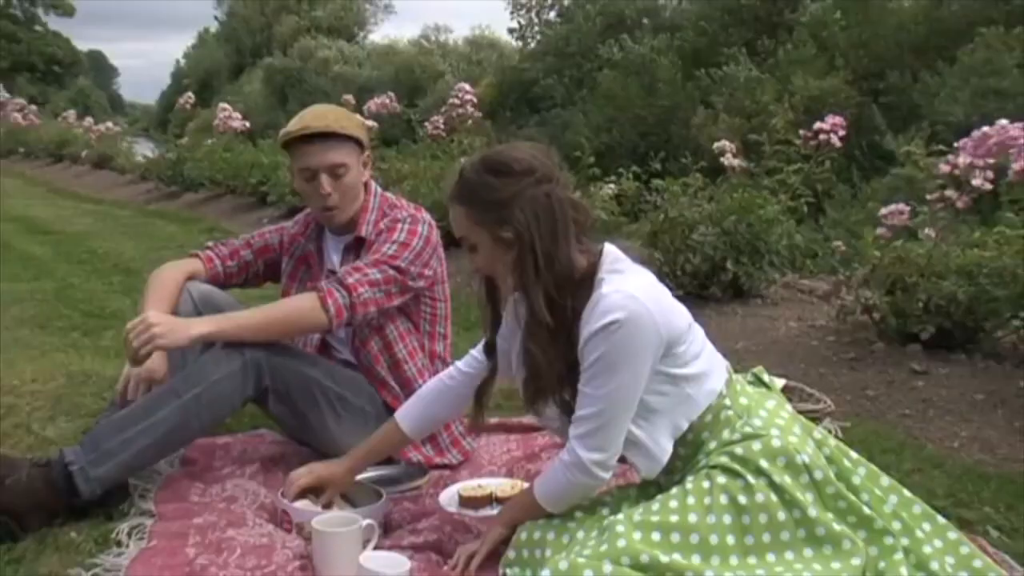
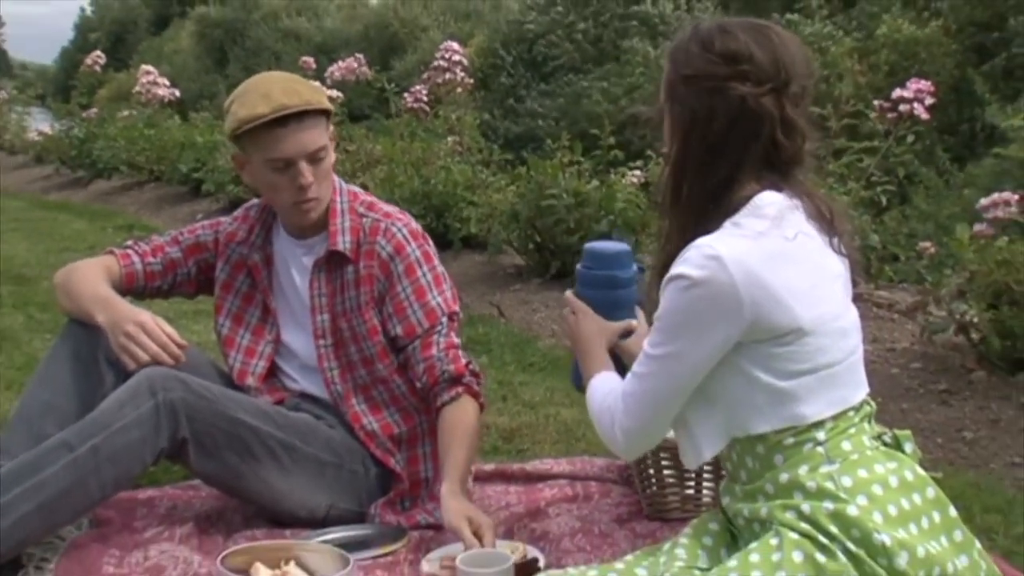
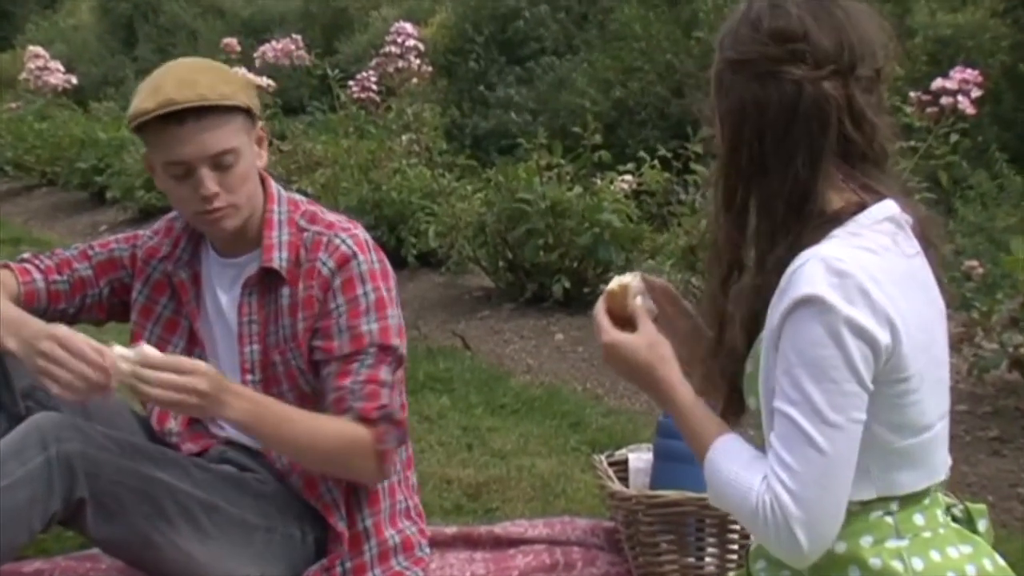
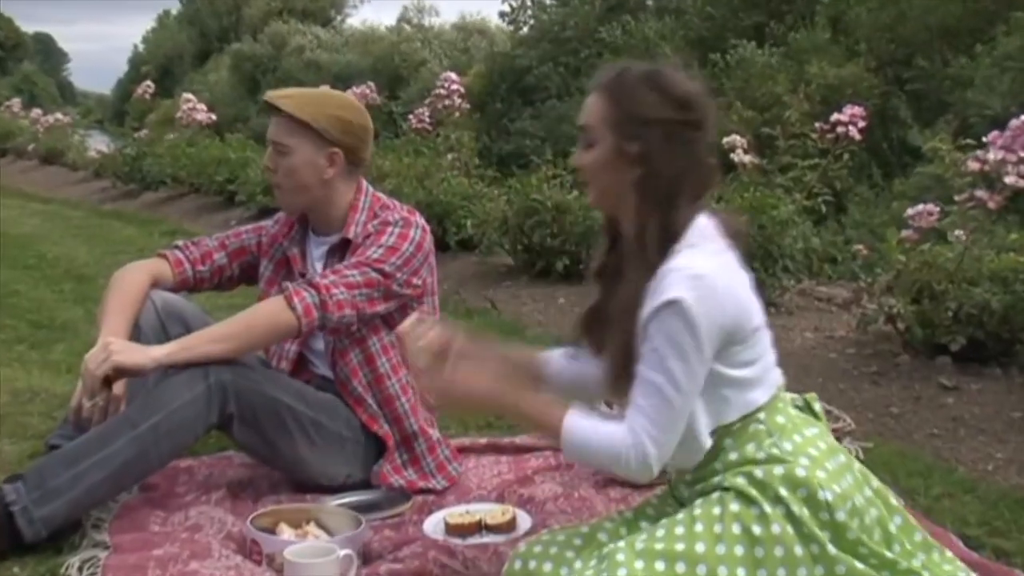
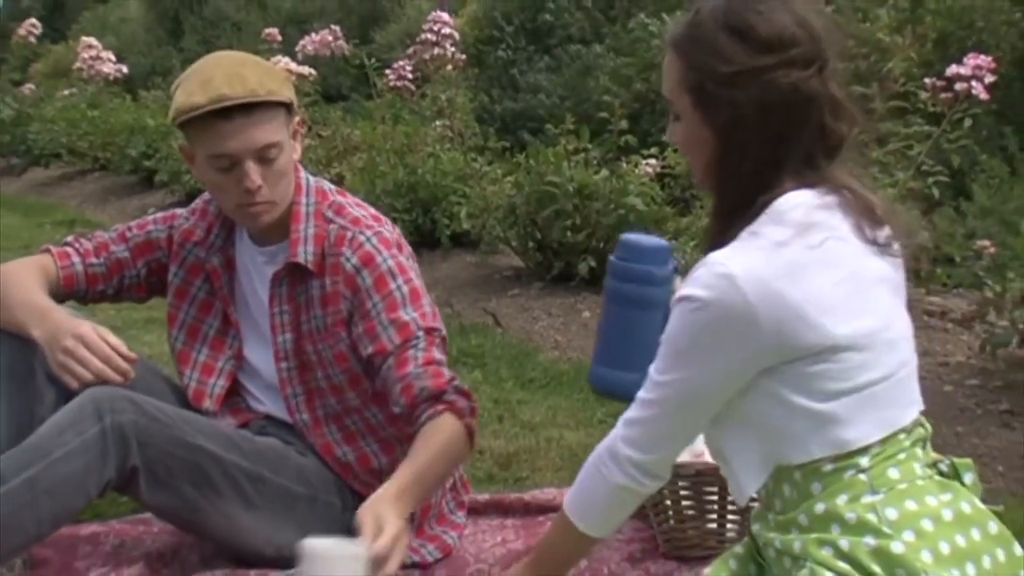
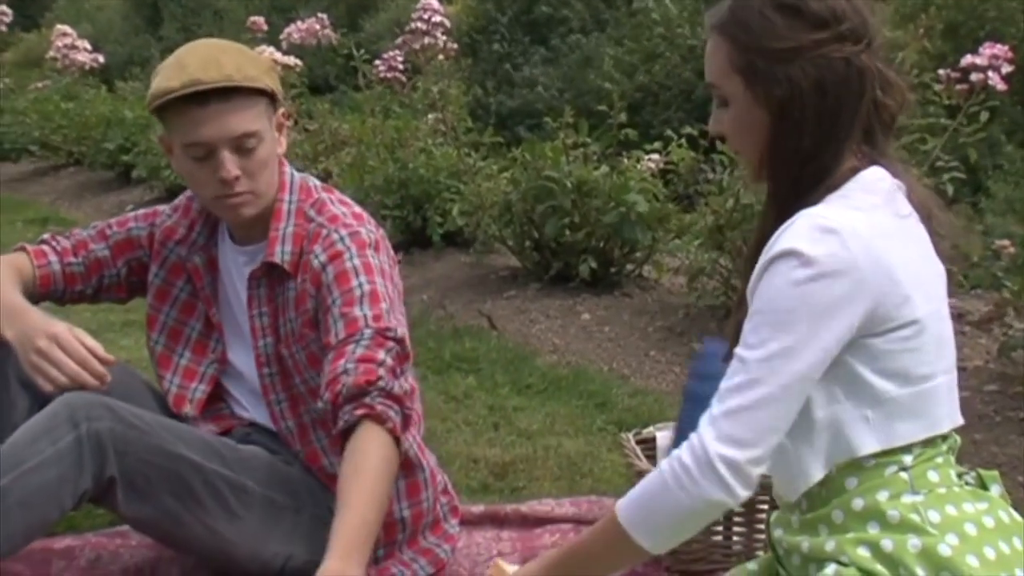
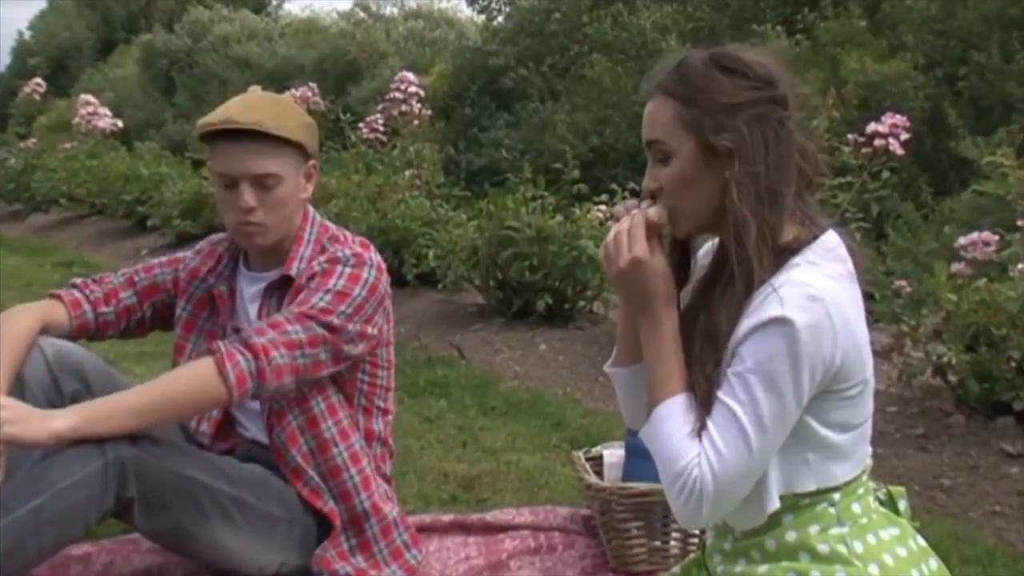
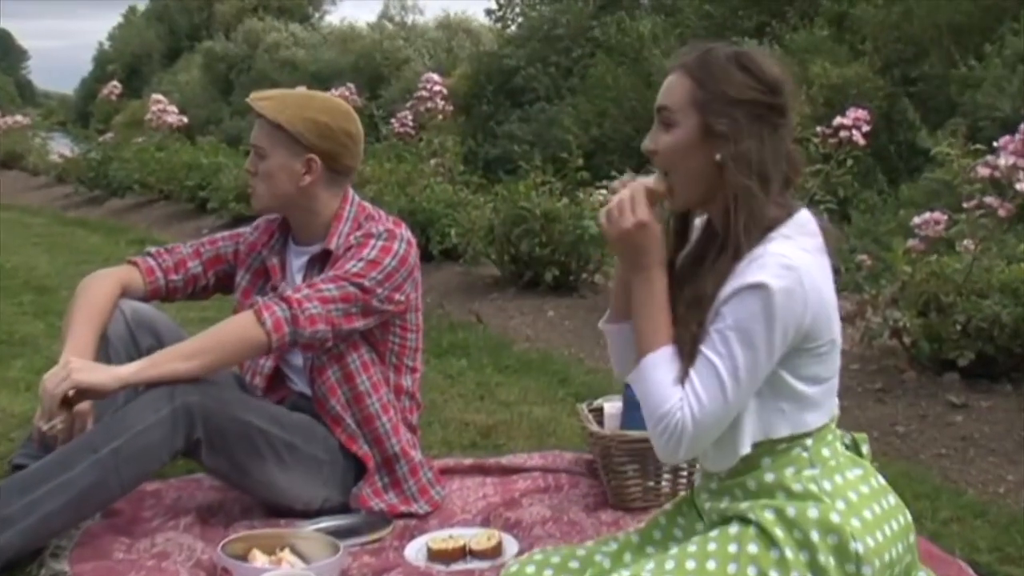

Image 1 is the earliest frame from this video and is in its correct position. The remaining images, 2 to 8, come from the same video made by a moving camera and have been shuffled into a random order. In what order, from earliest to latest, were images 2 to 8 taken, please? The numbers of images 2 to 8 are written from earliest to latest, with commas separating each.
4, 8, 7, 3, 6, 5, 2
